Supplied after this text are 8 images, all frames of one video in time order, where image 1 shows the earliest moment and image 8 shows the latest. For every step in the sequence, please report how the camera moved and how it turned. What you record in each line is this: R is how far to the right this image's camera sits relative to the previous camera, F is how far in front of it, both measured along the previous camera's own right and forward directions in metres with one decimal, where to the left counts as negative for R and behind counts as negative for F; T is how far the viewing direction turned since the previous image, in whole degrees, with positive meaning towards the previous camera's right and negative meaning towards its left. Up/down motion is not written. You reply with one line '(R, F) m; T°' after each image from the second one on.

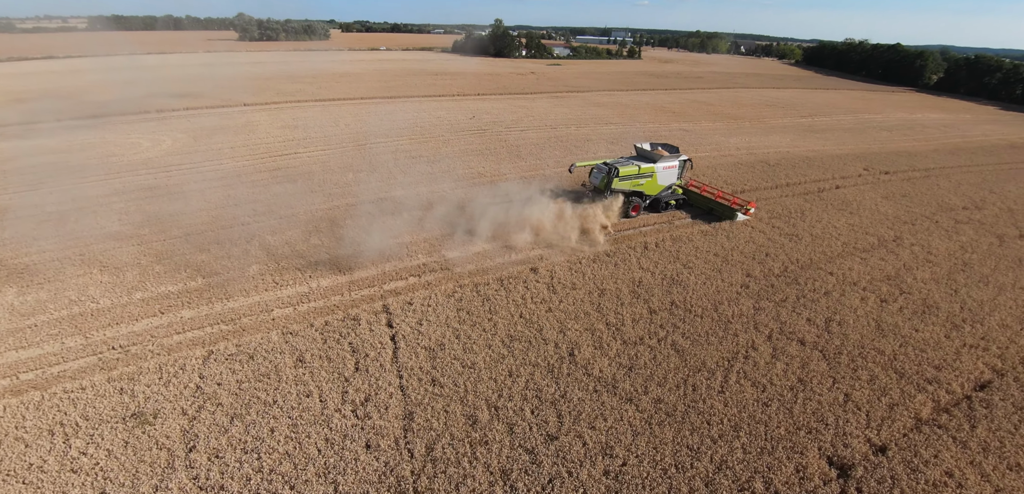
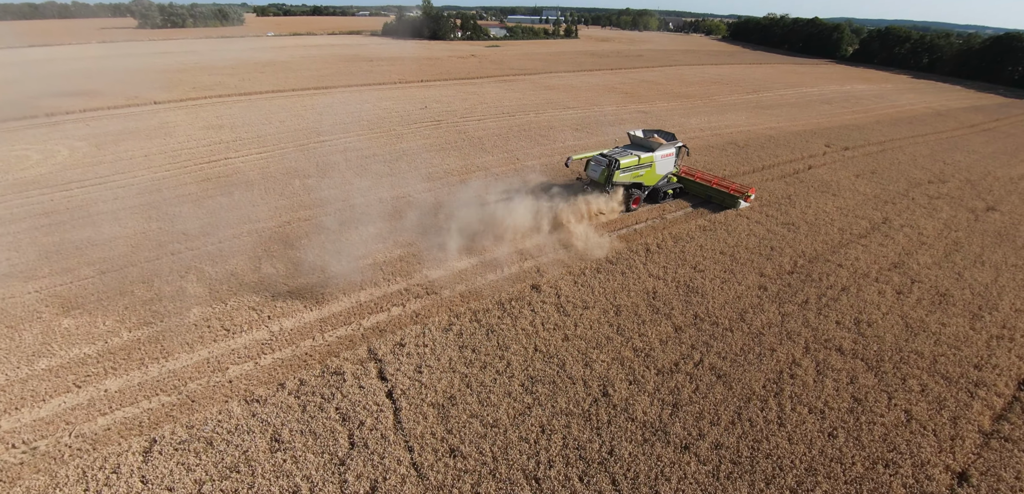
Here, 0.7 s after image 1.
(-1.2, +1.7) m; +7°
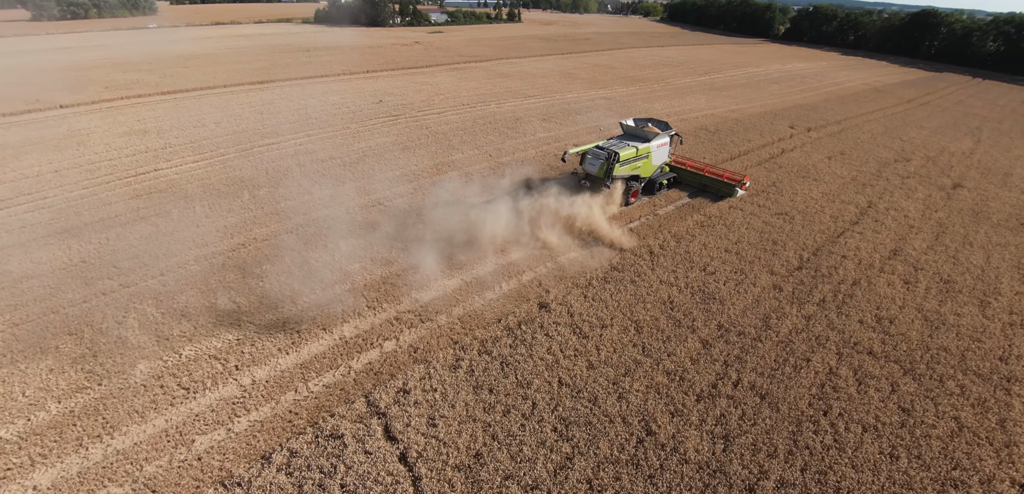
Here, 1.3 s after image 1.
(-1.0, +1.2) m; +6°
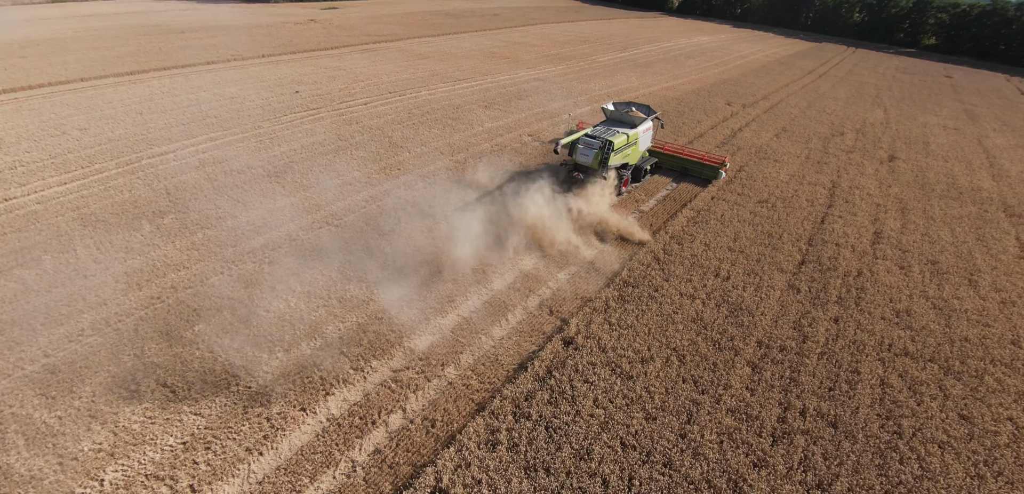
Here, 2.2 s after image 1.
(-1.7, +1.8) m; +10°
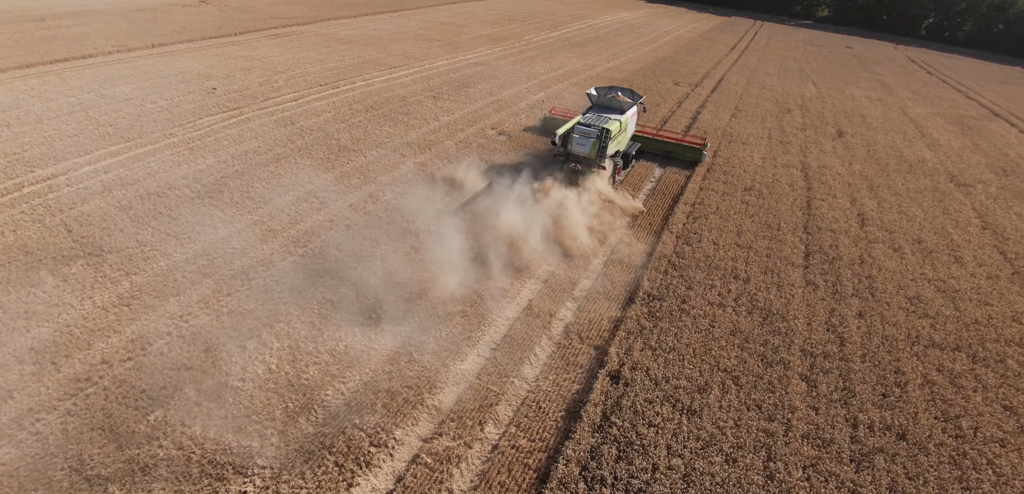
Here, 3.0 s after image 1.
(-1.6, +1.3) m; +9°
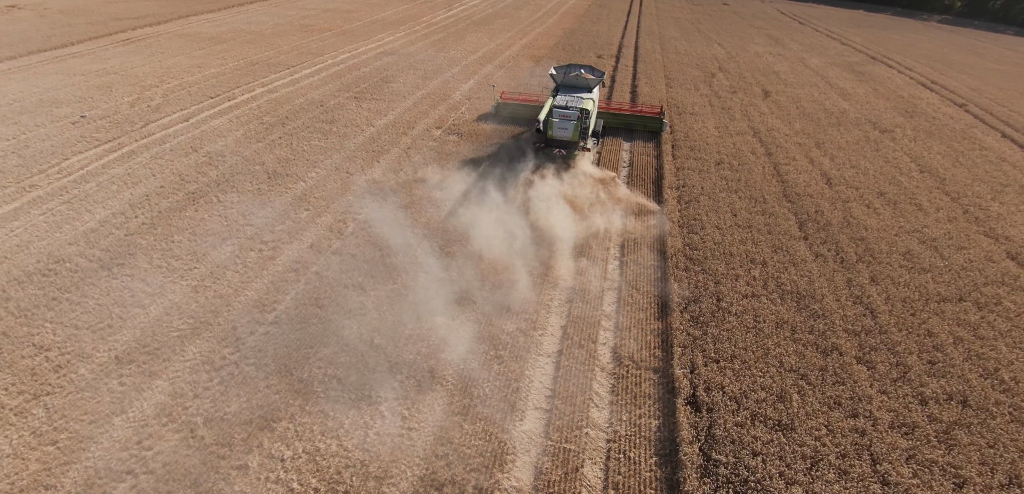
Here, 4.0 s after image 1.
(-1.9, +1.4) m; +11°
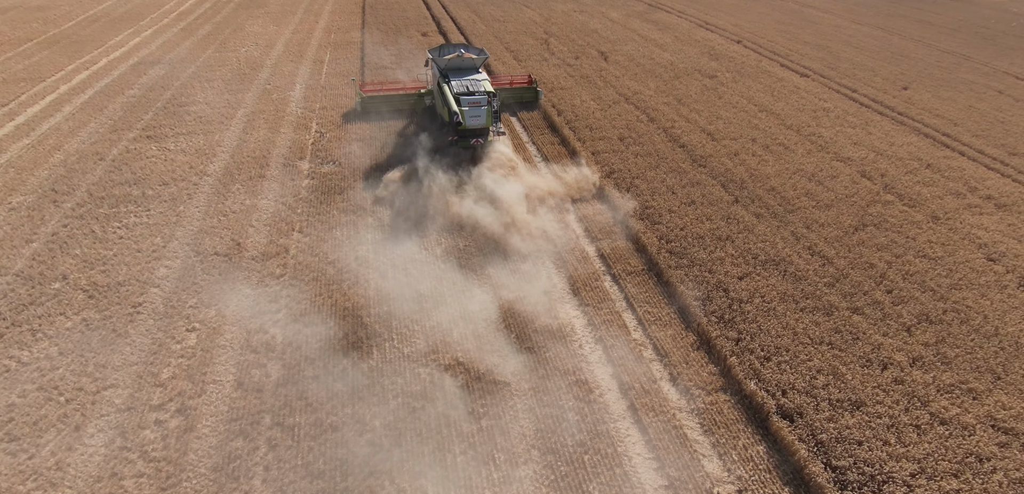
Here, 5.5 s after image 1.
(-2.7, +2.1) m; +22°
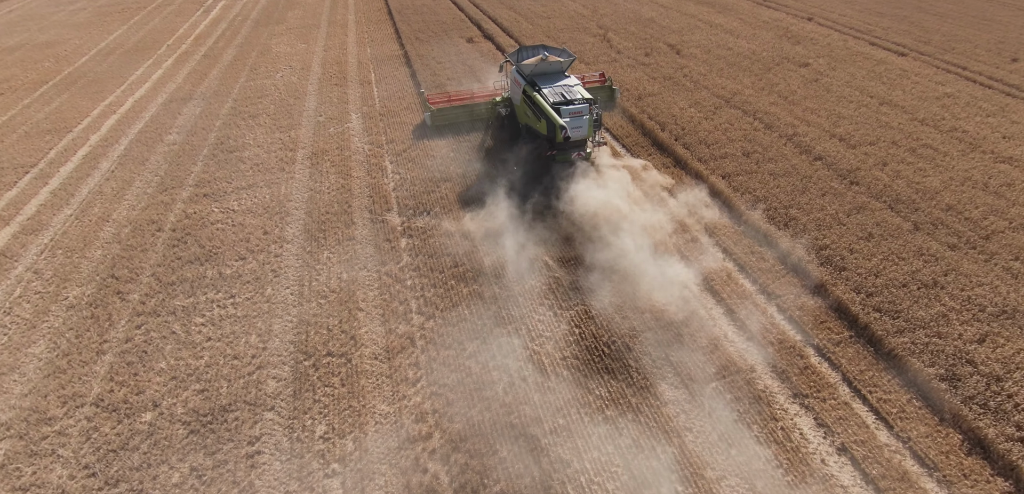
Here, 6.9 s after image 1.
(-2.6, +1.8) m; -1°
